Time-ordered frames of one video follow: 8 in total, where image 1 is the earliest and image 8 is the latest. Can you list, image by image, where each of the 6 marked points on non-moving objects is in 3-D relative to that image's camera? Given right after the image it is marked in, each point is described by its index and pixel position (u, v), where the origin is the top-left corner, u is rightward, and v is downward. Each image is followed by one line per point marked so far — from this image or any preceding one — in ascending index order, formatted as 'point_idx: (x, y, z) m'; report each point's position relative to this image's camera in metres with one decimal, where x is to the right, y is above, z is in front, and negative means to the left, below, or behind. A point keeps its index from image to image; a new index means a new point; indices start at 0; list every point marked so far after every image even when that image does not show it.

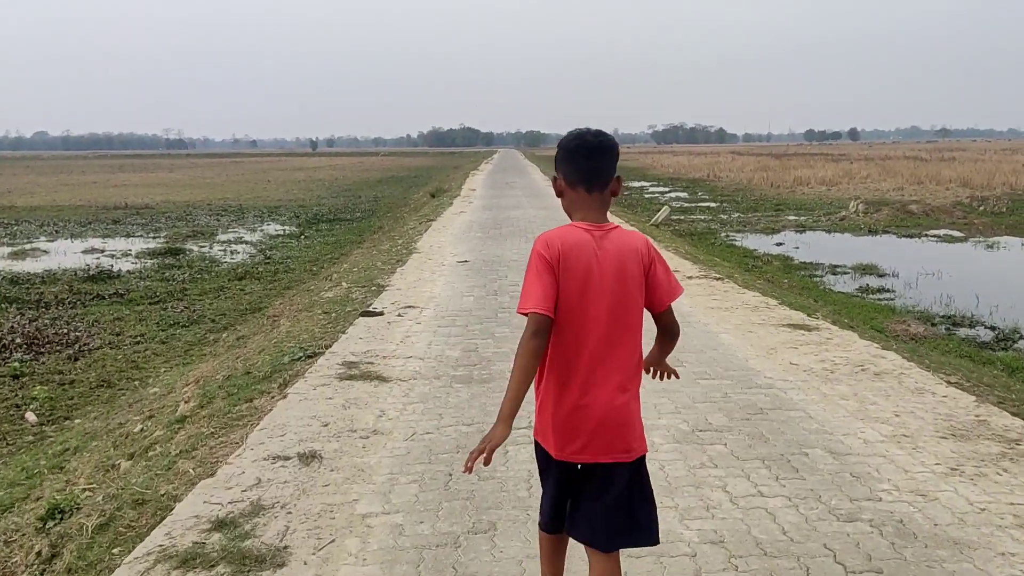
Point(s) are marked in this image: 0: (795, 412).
0: (+1.6, -0.7, +4.9) m
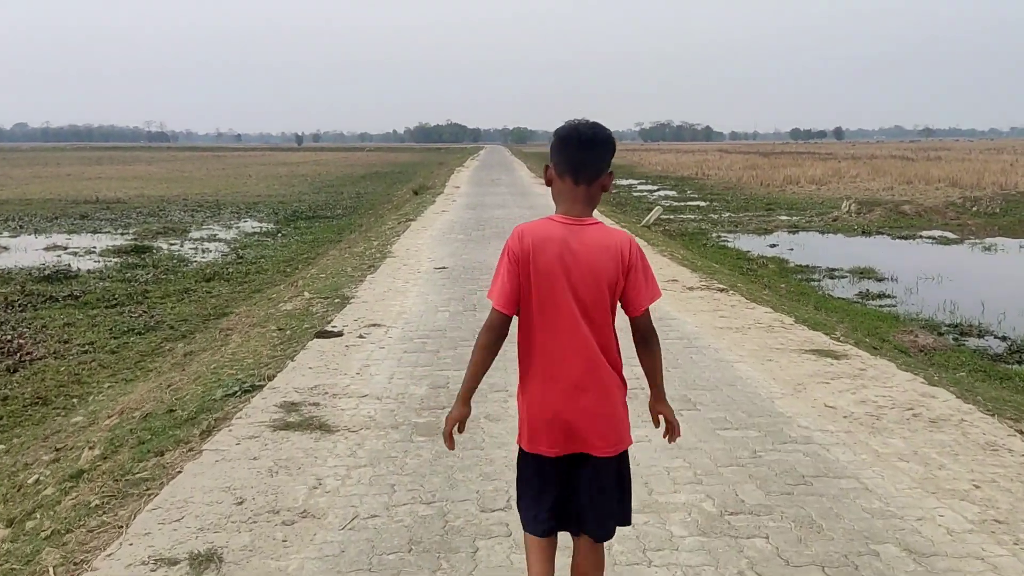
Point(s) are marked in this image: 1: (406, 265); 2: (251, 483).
0: (+1.5, -0.9, +3.9) m
1: (-1.4, +0.3, +12.1) m
2: (-1.1, -0.9, +3.9) m
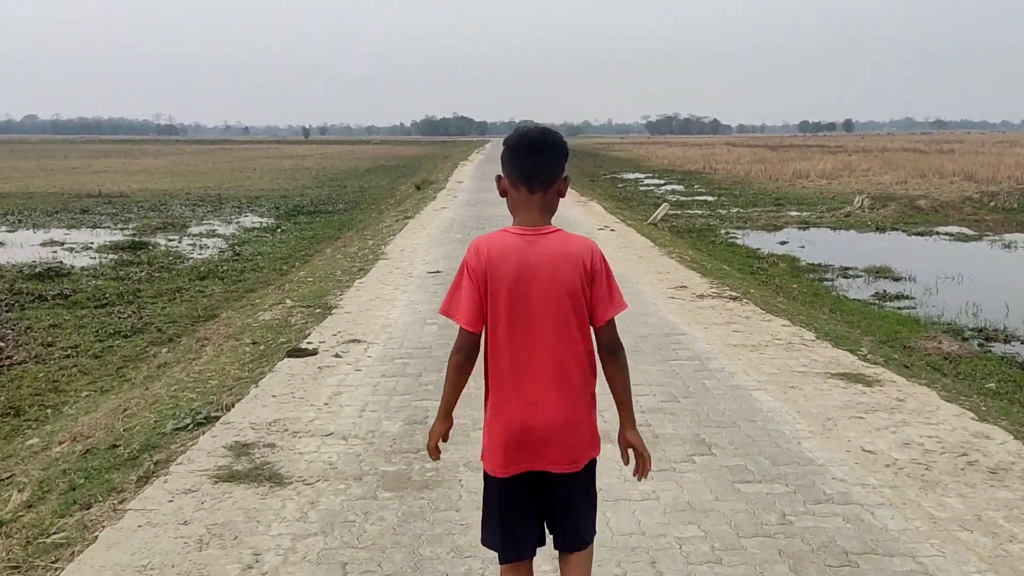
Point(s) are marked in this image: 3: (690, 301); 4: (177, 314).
0: (+1.4, -1.0, +3.2) m
1: (-1.5, +0.2, +11.4) m
2: (-1.2, -1.0, +3.2) m
3: (+1.8, -0.1, +9.0) m
4: (-6.3, -0.5, +16.4) m
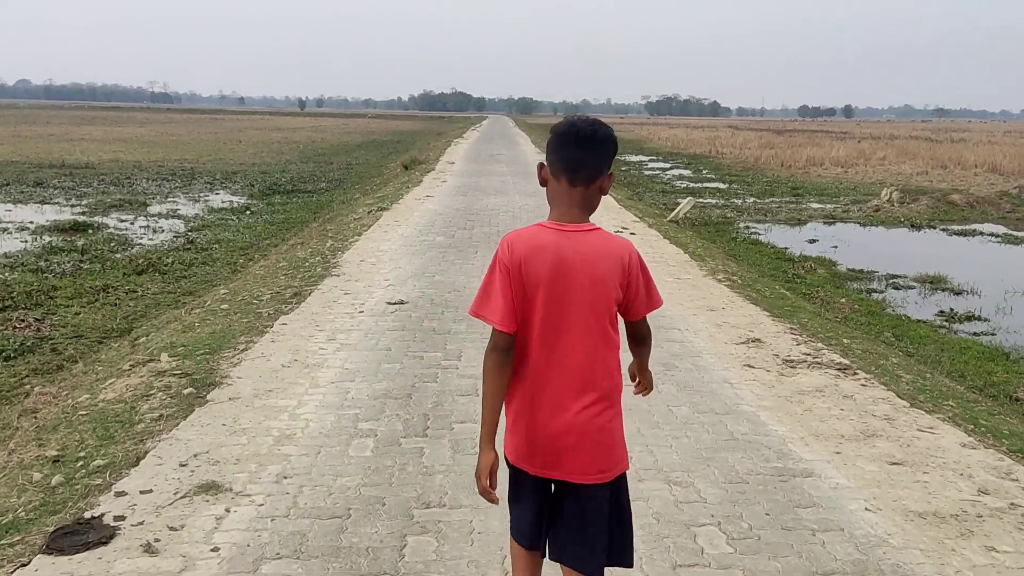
0: (+1.4, -1.6, 0.0) m
1: (-1.5, -0.1, +8.2) m
2: (-1.2, -1.5, 0.0) m
3: (+1.8, -0.6, +5.8) m
4: (-6.4, -0.5, +13.2) m
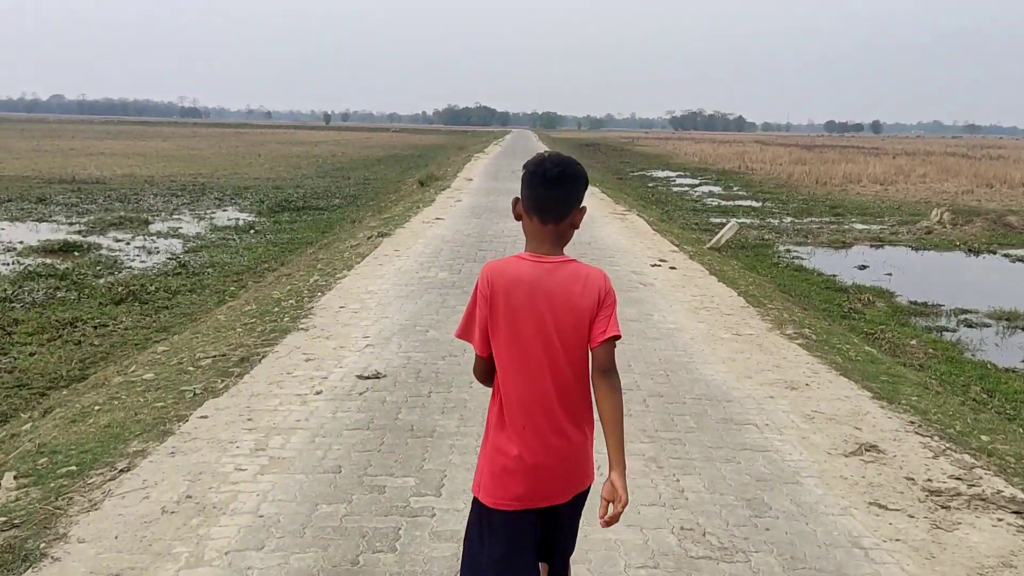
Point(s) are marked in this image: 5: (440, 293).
0: (+1.2, -1.9, -2.1) m
1: (-1.4, -0.5, +6.2) m
2: (-1.4, -1.8, -2.0) m
3: (+1.8, -1.0, +3.7) m
4: (-6.1, -1.1, +11.3) m
5: (-0.8, 0.0, +9.1) m
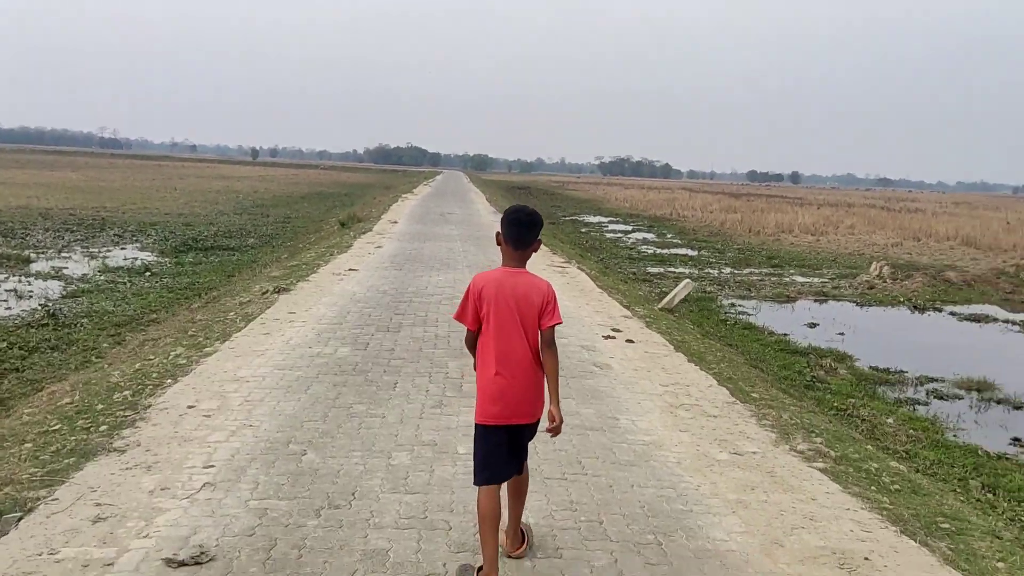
0: (+1.5, -2.1, -4.2) m
1: (-1.8, -1.1, +3.9) m
2: (-1.1, -2.0, -4.3) m
3: (+1.6, -1.5, +1.7) m
4: (-6.9, -1.7, +8.6) m
5: (-1.4, -0.7, +6.8) m
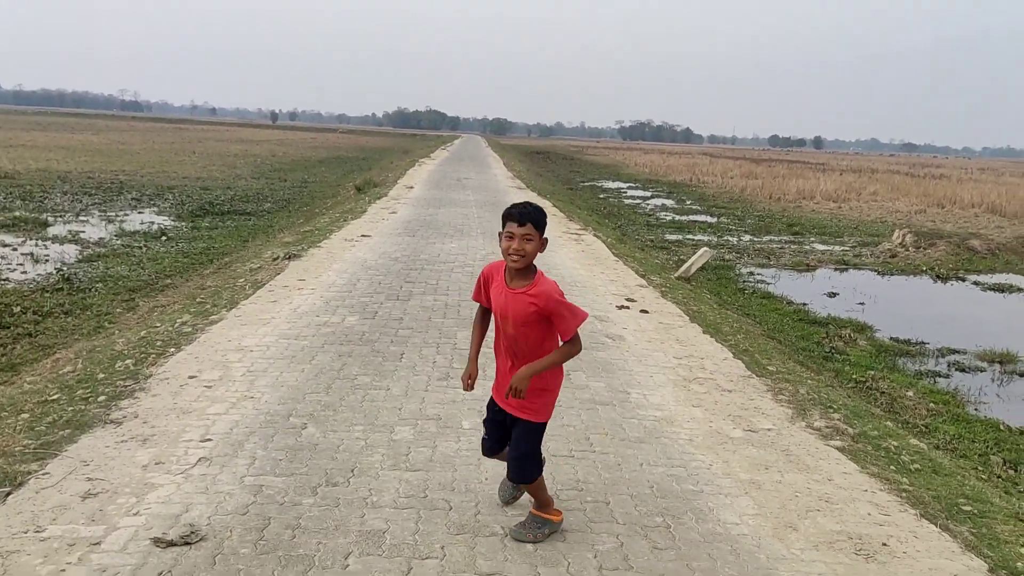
0: (+1.3, -2.3, -4.3) m
1: (-1.8, -0.9, +3.8) m
2: (-1.3, -2.2, -4.4) m
3: (+1.5, -1.5, +1.5) m
4: (-6.8, -1.4, +8.6) m
5: (-1.3, -0.5, +6.7) m
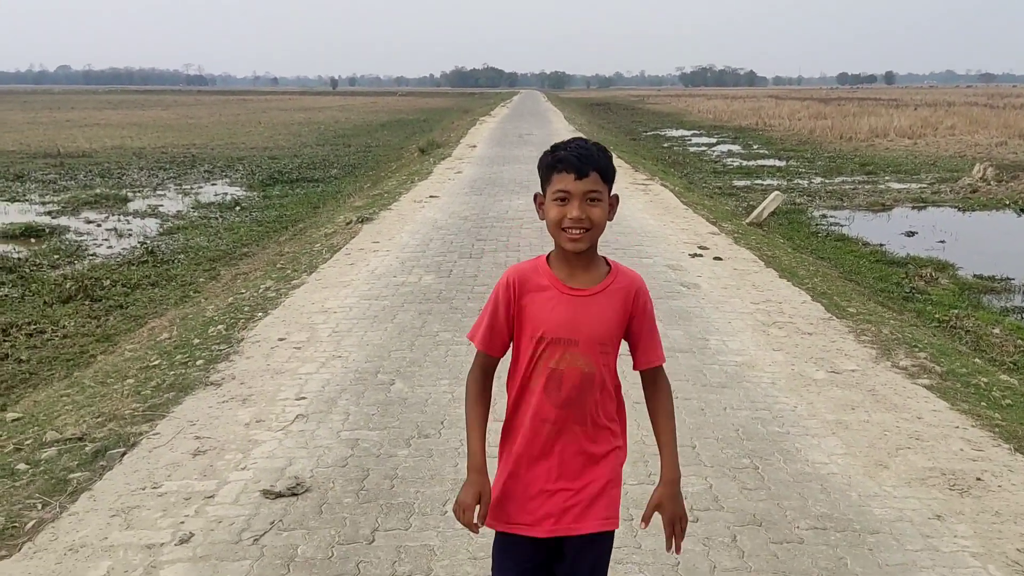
0: (+1.2, -2.5, -4.2) m
1: (-1.4, -0.8, +4.0) m
2: (-1.5, -2.4, -4.1) m
3: (+1.8, -1.3, +1.5) m
4: (-6.1, -1.2, +9.2) m
5: (-0.7, -0.2, +6.9) m
